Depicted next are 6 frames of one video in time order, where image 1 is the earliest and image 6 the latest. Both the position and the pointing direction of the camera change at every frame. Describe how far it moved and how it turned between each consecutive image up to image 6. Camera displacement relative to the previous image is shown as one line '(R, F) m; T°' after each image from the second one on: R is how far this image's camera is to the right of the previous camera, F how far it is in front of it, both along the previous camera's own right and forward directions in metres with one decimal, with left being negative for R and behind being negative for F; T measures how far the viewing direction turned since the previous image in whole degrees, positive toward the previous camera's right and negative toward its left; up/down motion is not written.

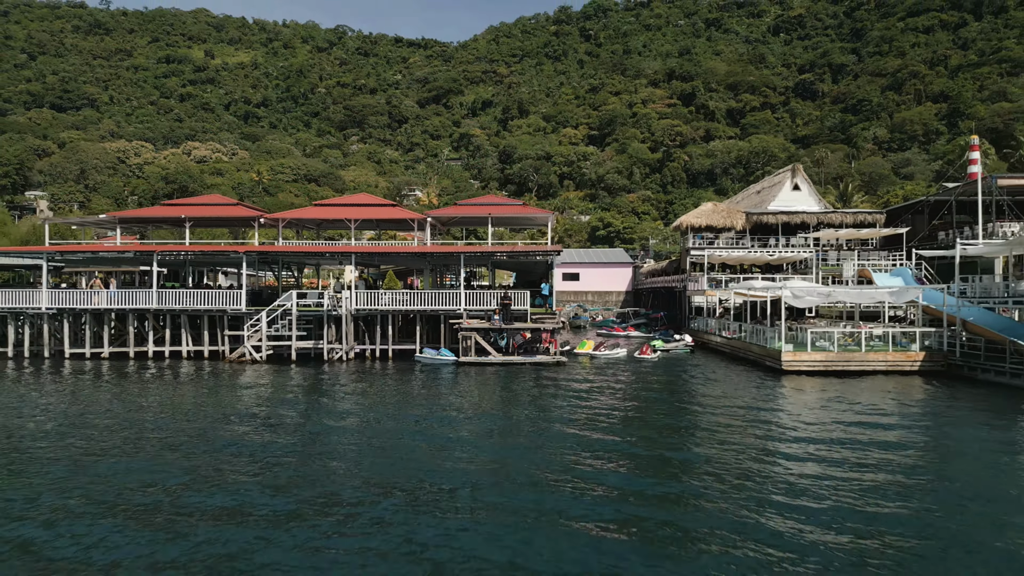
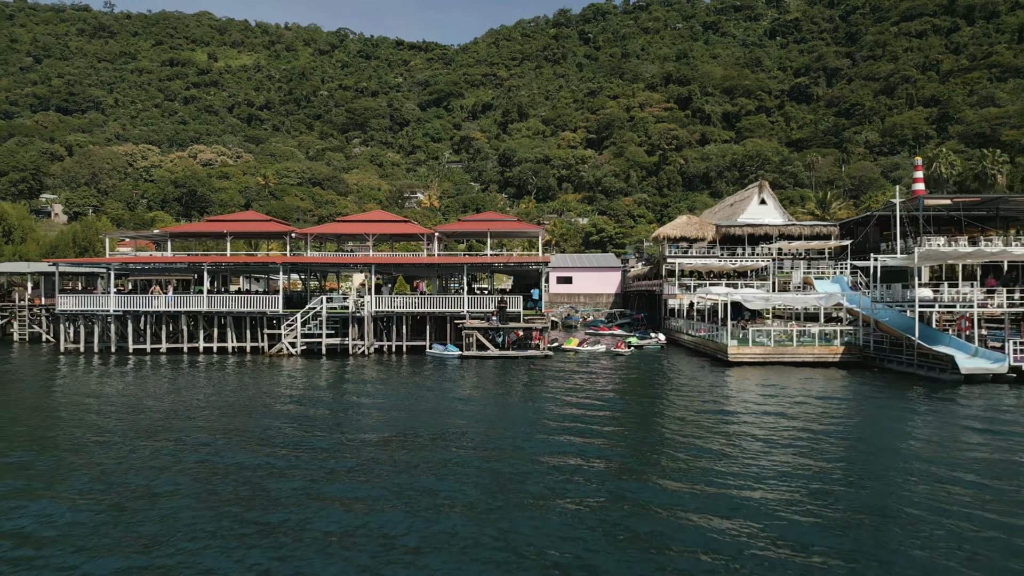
(+0.2, -3.3) m; 0°
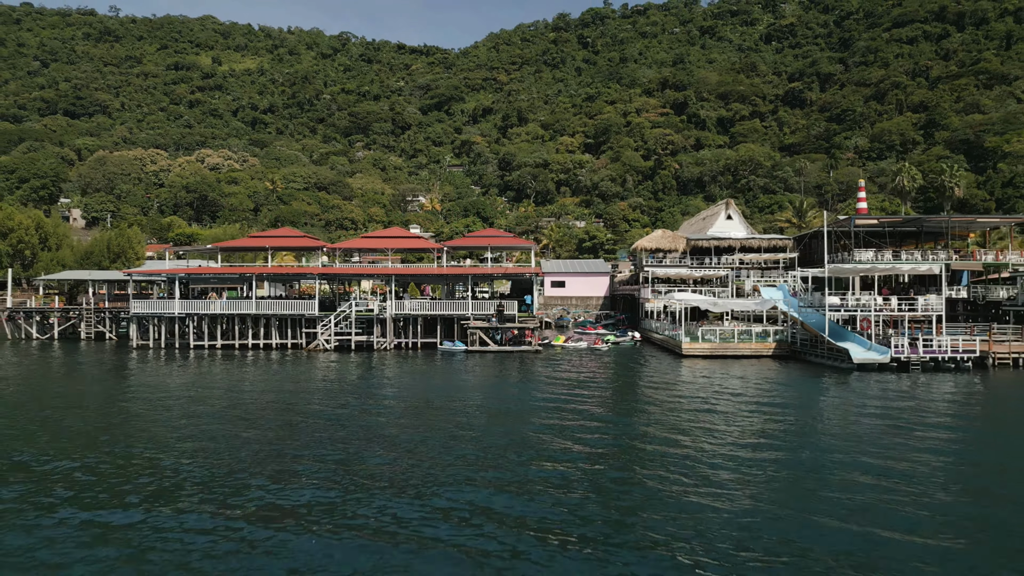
(+0.1, -4.4) m; 0°
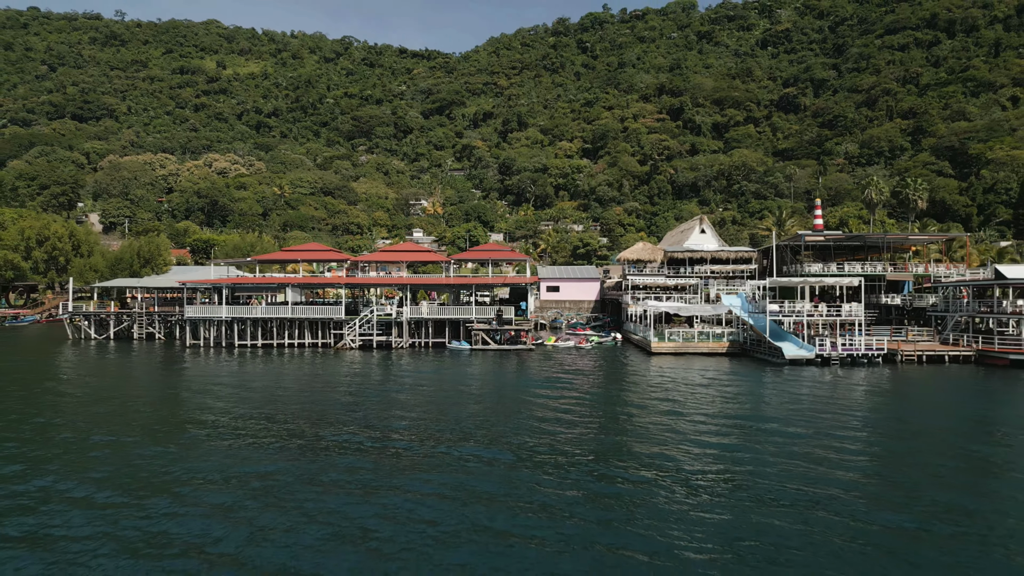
(+0.1, -4.5) m; 0°
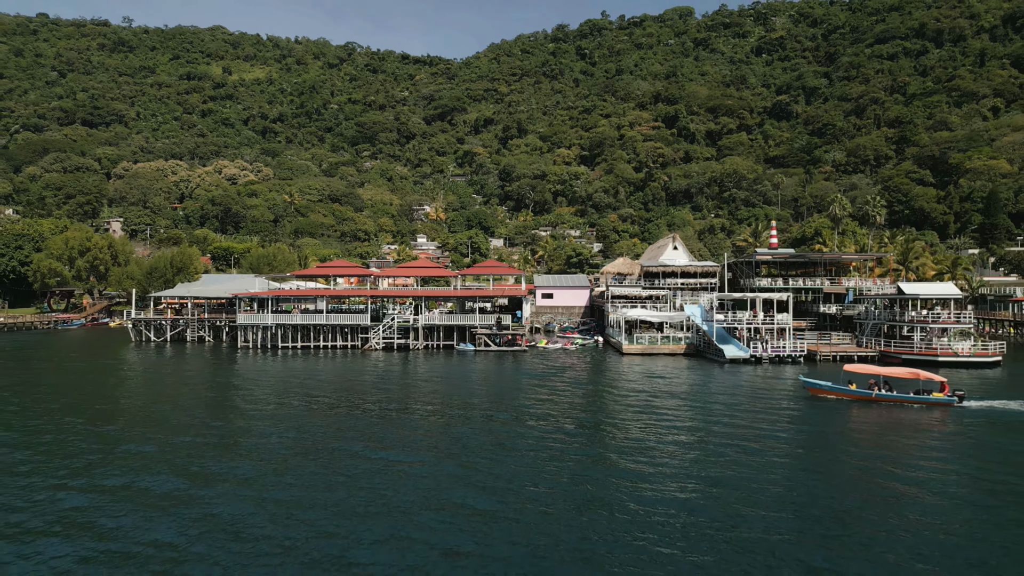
(+0.2, -6.1) m; 0°
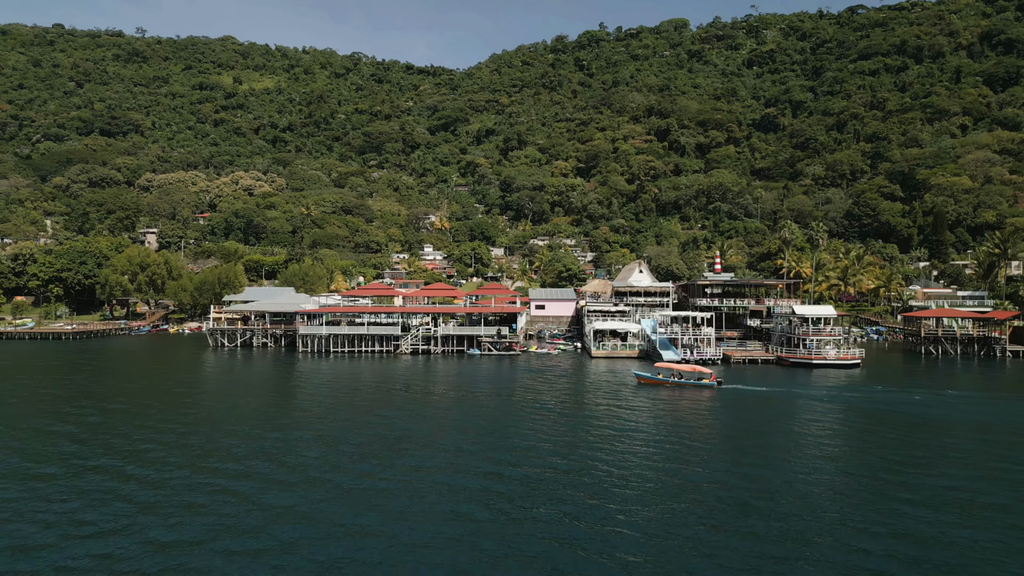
(+0.3, -11.2) m; 0°
